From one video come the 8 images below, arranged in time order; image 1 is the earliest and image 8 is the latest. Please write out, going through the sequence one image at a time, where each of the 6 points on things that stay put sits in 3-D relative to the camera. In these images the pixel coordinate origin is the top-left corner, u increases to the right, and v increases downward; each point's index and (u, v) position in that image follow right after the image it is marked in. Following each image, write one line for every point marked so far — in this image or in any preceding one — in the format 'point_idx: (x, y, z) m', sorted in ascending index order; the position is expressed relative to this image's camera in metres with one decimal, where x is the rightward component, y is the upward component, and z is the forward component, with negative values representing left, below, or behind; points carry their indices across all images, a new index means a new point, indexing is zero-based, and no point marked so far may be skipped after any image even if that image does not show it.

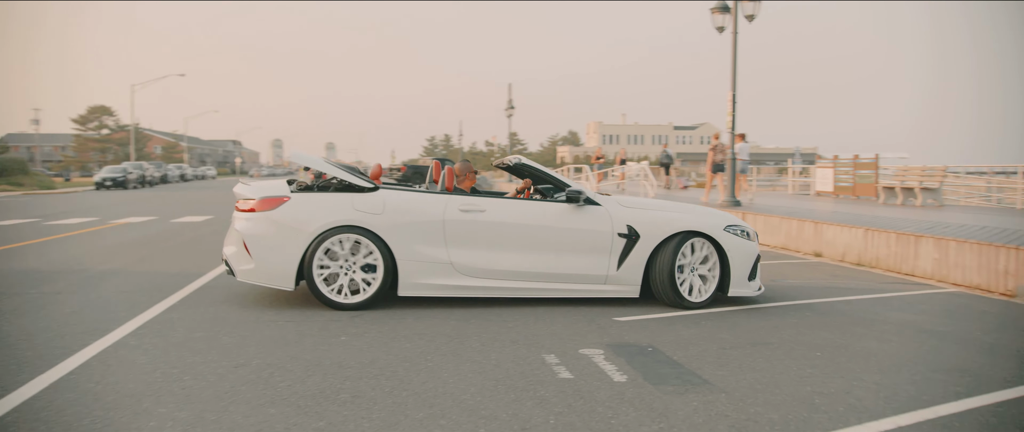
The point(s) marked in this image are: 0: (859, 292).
0: (+3.9, -0.9, +7.8) m
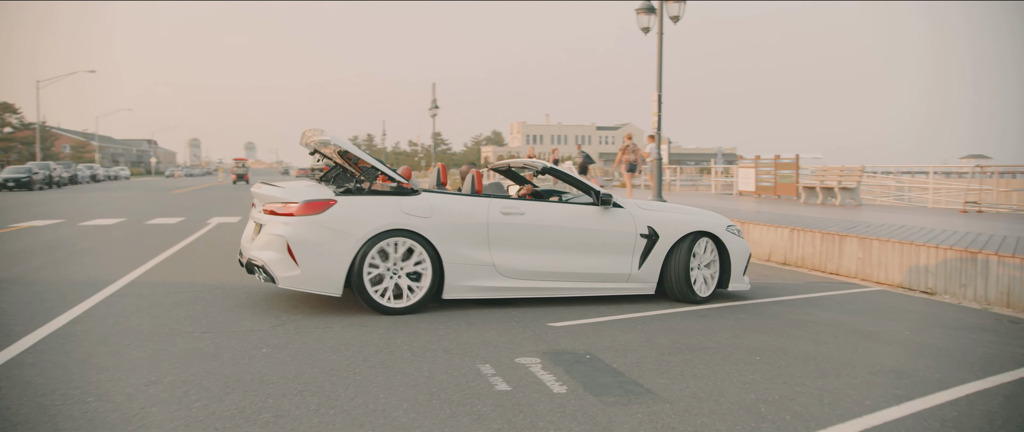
0: (+3.2, -0.9, +8.0) m
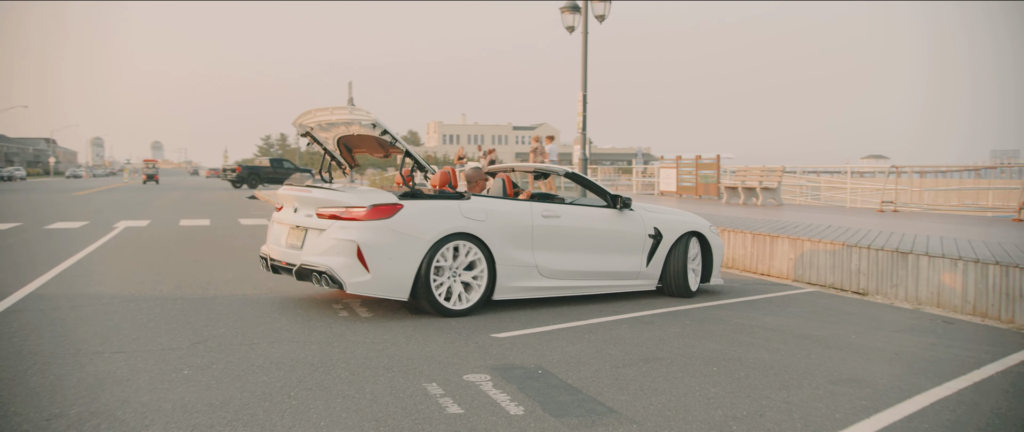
0: (+2.5, -0.9, +8.0) m
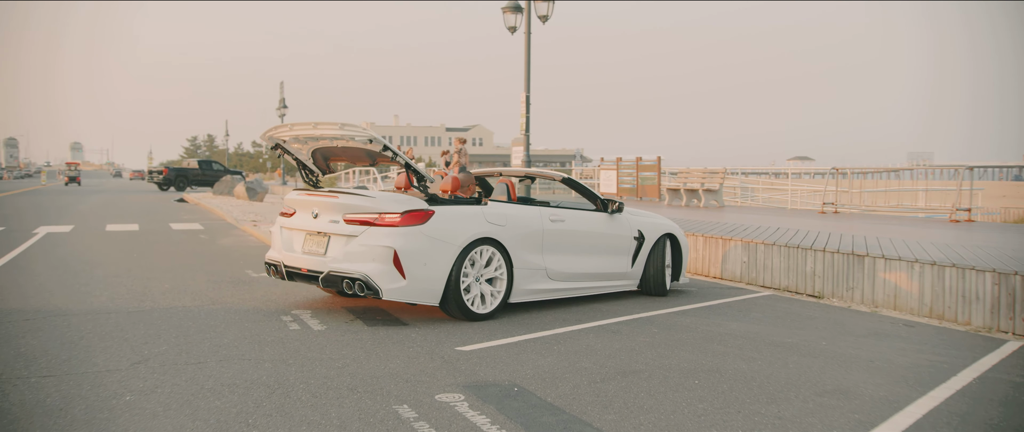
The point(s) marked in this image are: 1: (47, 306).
0: (+2.0, -0.9, +7.9) m
1: (-4.4, -0.9, +6.7) m
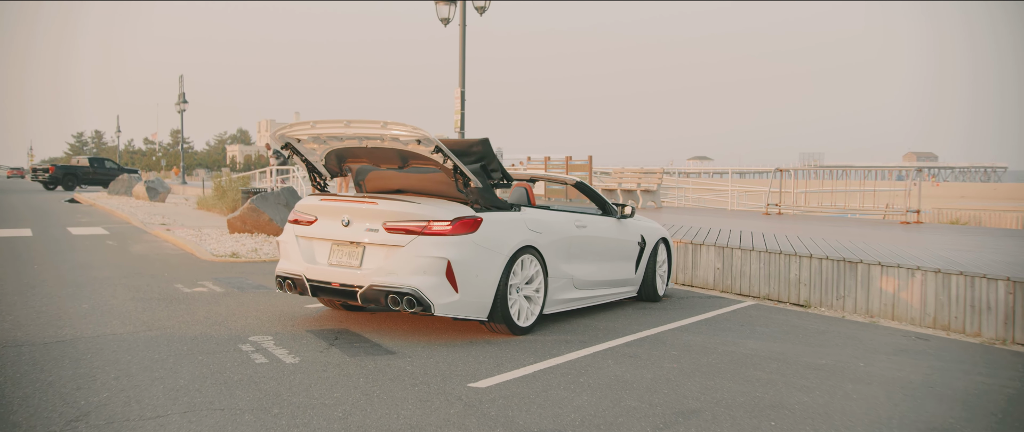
0: (+1.8, -1.0, +7.4) m
1: (-4.4, -0.9, +5.4) m
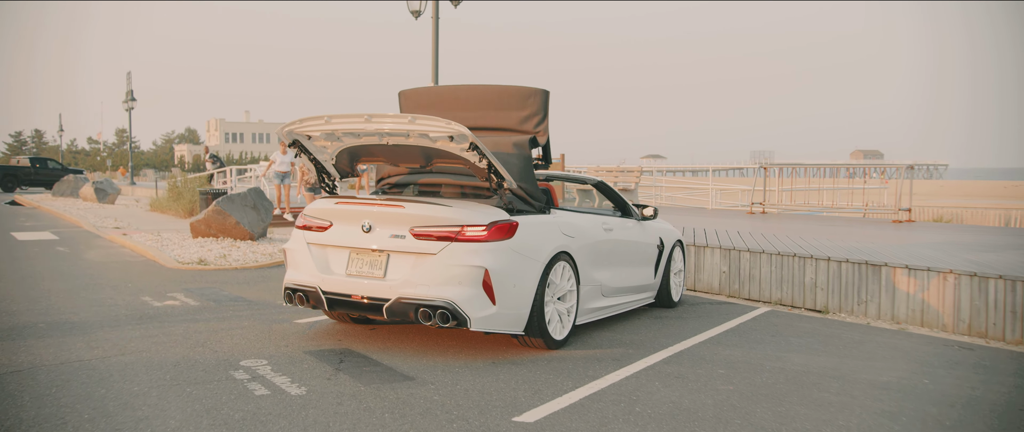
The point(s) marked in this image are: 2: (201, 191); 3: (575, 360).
0: (+1.9, -1.0, +6.9) m
1: (-4.2, -1.0, +4.6) m
2: (-8.8, +0.7, +19.7) m
3: (+0.4, -1.0, +5.0) m
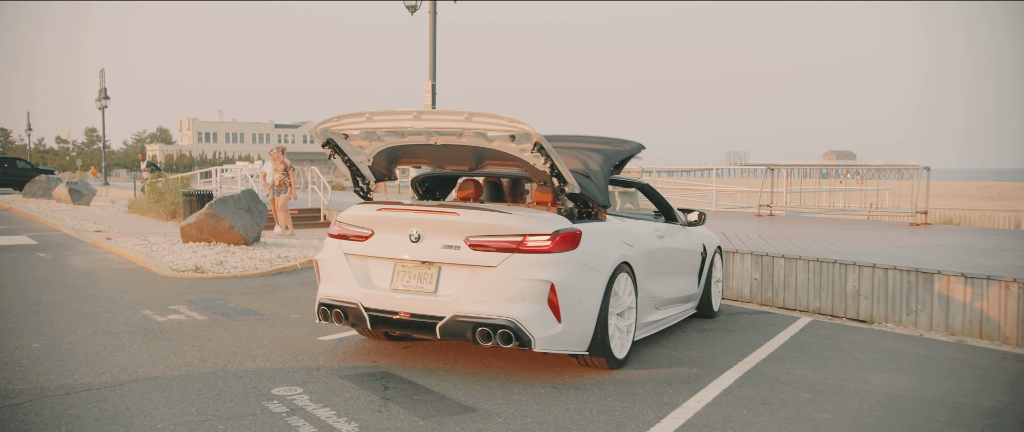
0: (+2.2, -1.1, +6.5) m
1: (-3.8, -1.1, +4.0) m
2: (-8.9, +0.6, +19.0) m
3: (+0.8, -1.1, +4.6) m
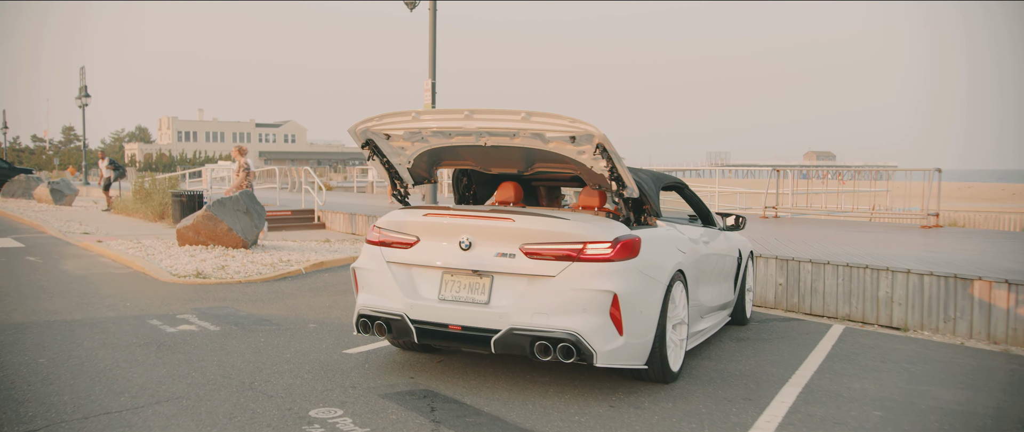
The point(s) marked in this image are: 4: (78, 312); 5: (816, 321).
0: (+2.5, -1.1, +6.3) m
1: (-3.5, -1.1, +3.6) m
2: (-8.9, +0.6, +18.5) m
3: (+1.2, -1.1, +4.3) m
4: (-4.5, -1.0, +7.2) m
5: (+3.3, -1.1, +7.6) m
